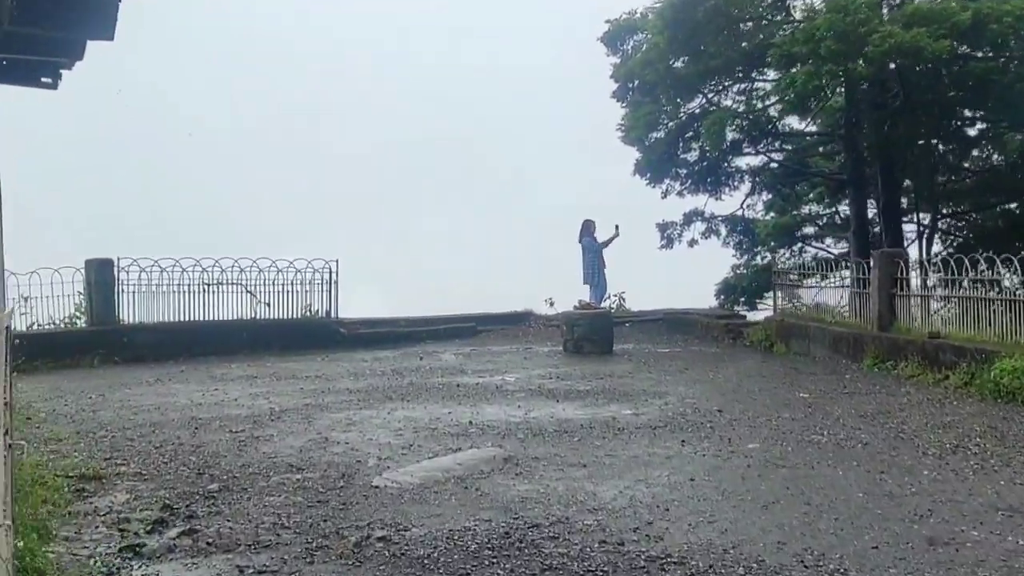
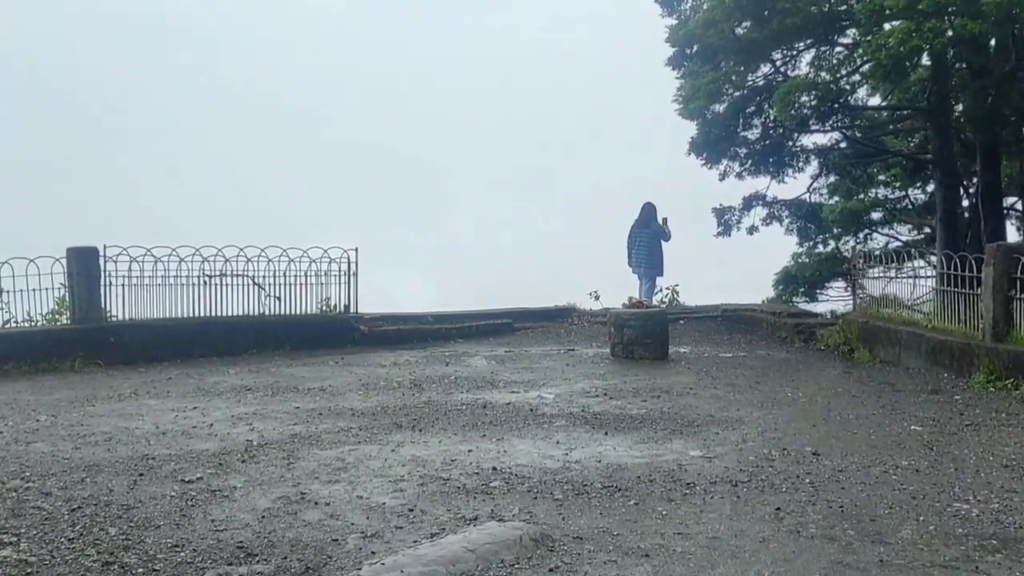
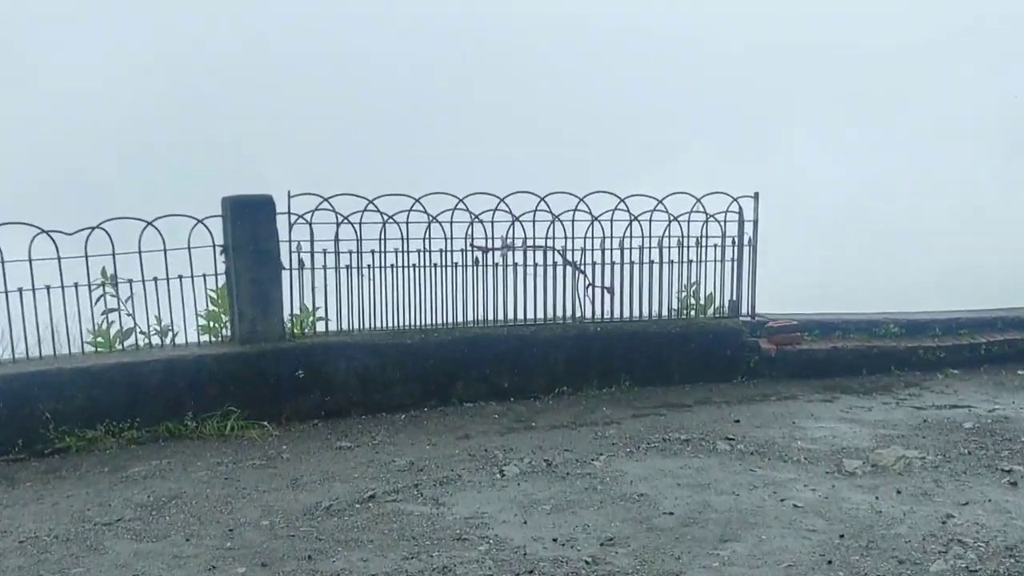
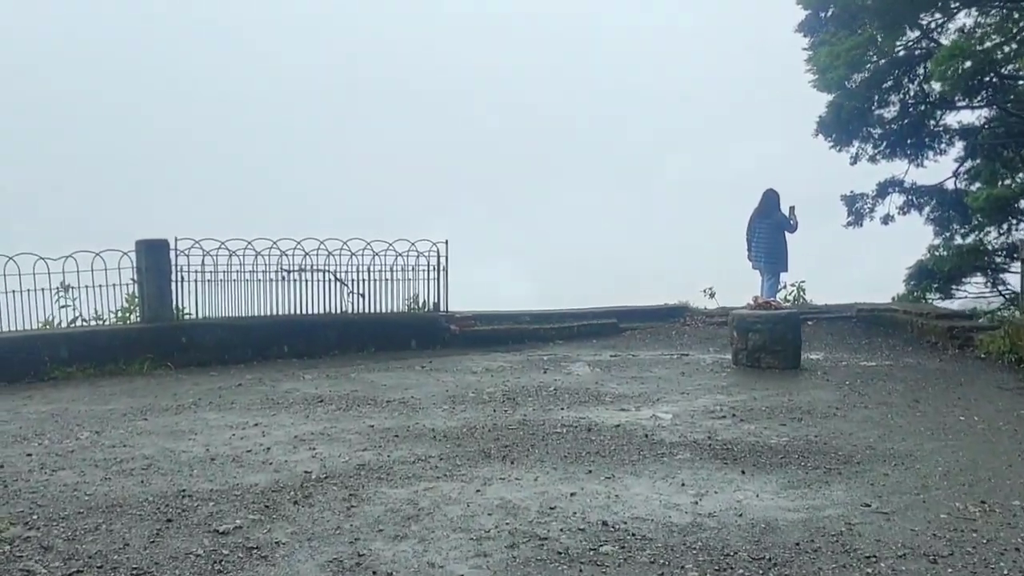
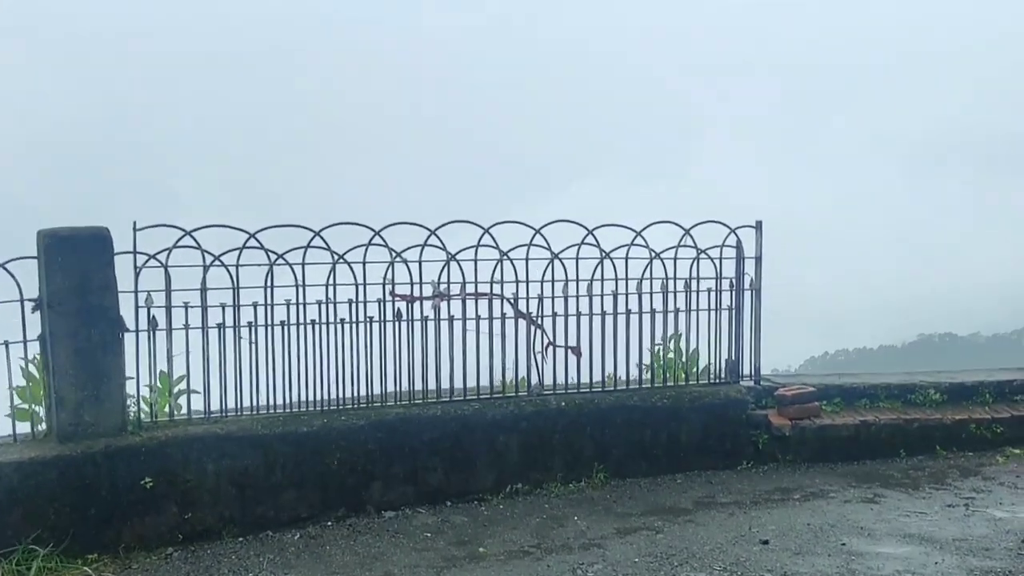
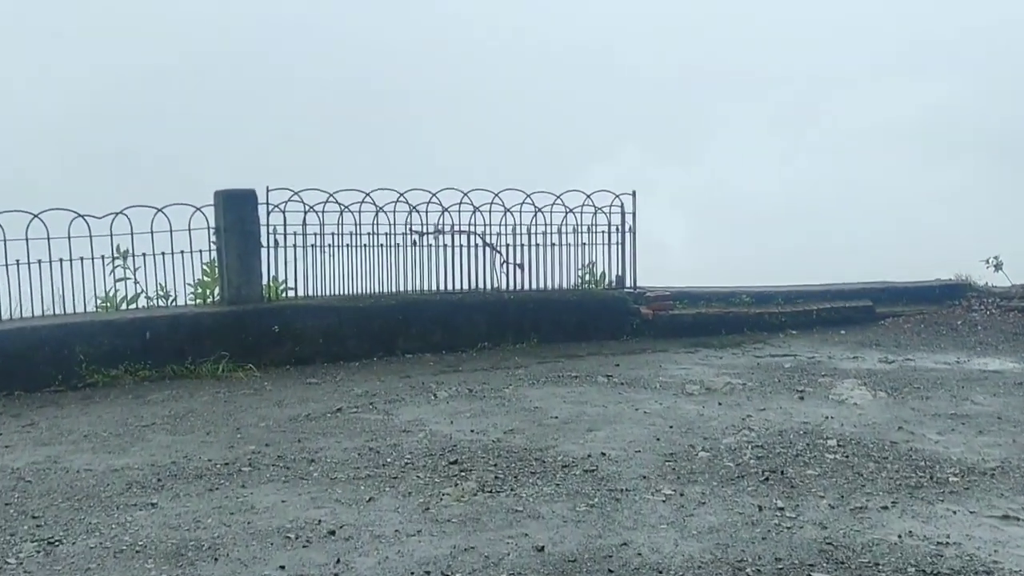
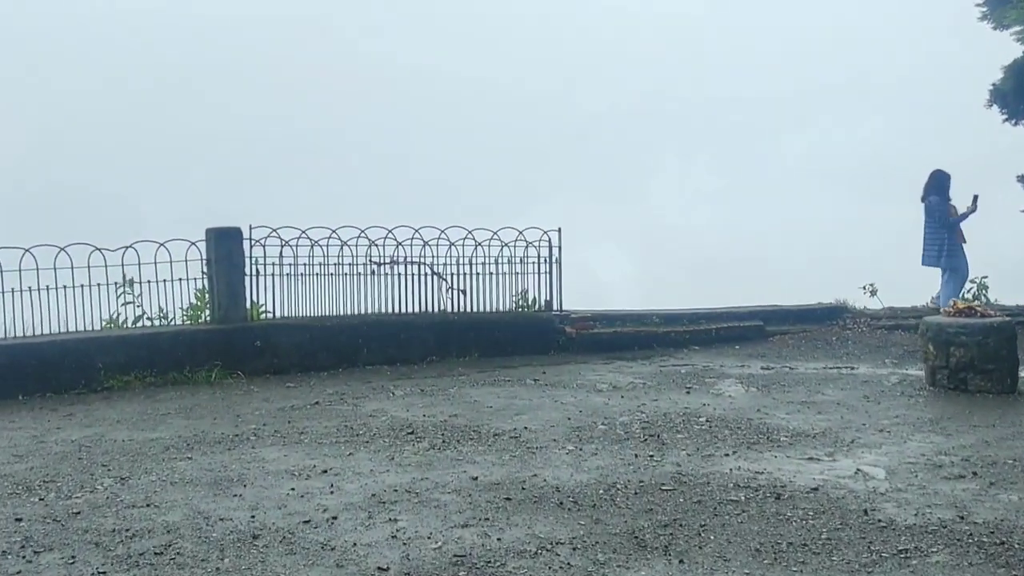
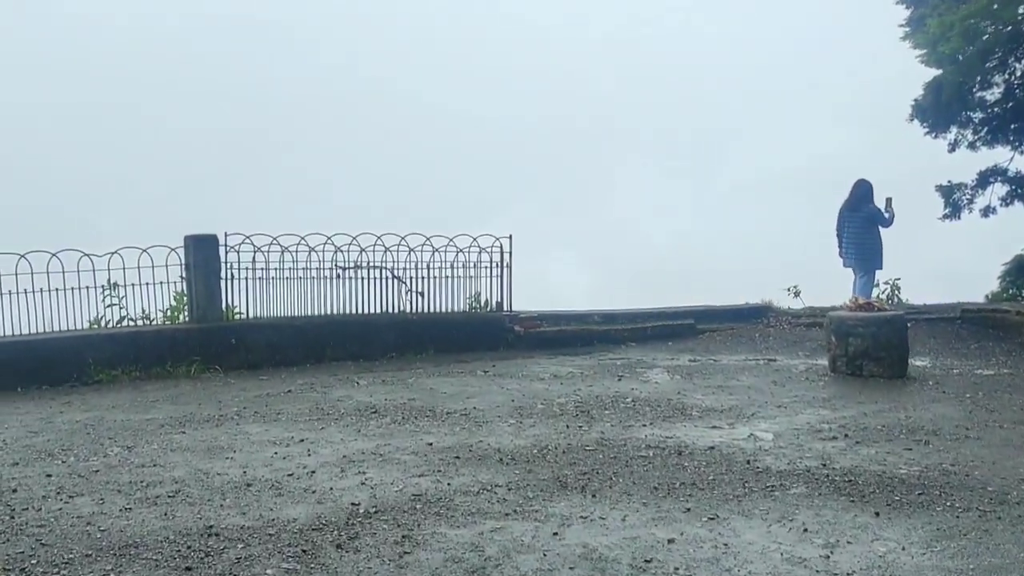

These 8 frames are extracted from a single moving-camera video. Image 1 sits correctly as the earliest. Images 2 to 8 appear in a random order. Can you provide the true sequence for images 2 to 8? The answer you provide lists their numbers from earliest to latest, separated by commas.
2, 4, 8, 7, 6, 3, 5
